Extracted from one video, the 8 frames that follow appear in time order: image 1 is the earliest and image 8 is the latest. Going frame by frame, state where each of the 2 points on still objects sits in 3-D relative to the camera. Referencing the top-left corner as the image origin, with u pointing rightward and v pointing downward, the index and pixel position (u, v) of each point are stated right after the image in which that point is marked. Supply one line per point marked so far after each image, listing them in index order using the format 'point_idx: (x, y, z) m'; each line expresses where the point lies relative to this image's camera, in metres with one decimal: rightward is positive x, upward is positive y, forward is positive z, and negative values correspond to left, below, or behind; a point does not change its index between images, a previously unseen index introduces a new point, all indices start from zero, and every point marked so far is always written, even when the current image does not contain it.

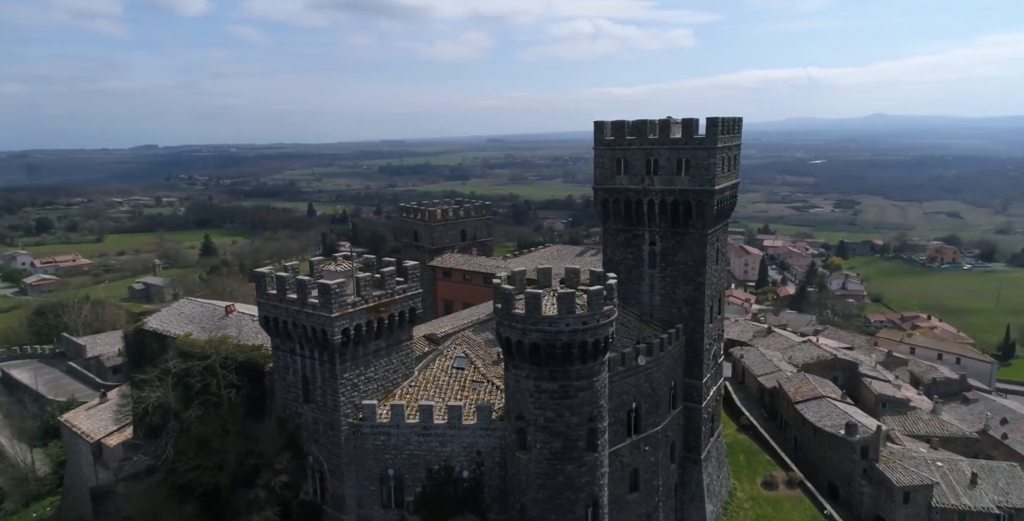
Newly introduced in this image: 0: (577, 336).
0: (+2.0, -2.0, +19.4) m
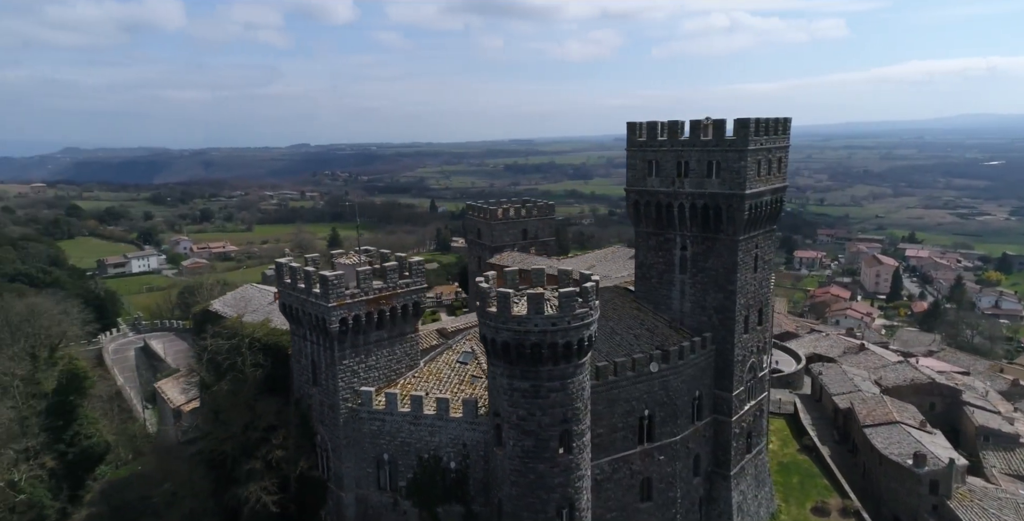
0: (+1.0, -2.1, +19.7) m
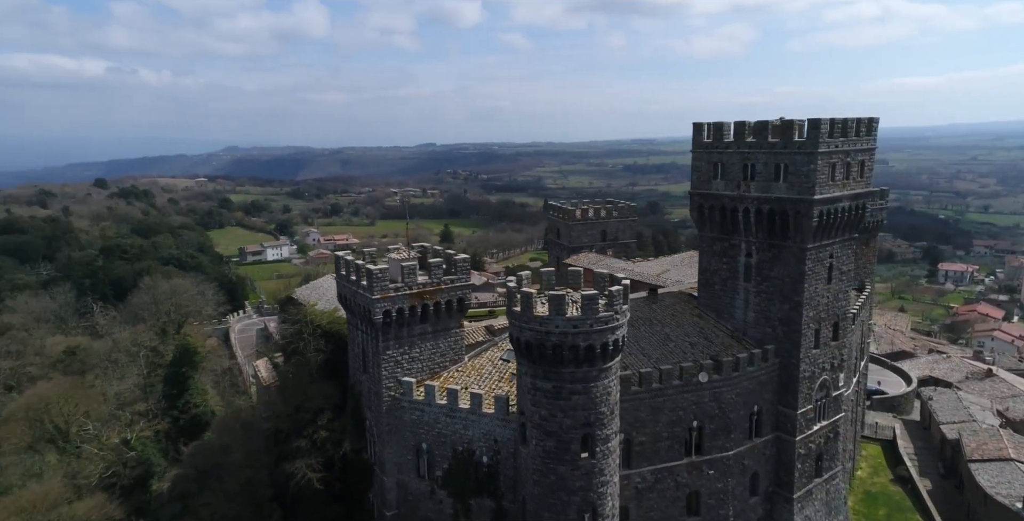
0: (+1.6, -2.2, +19.5) m
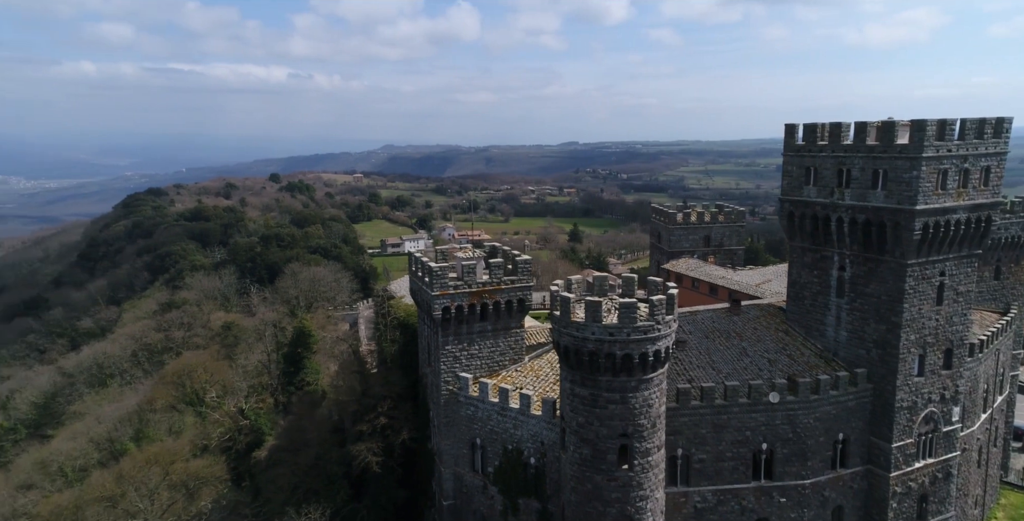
0: (+2.5, -2.3, +19.0) m
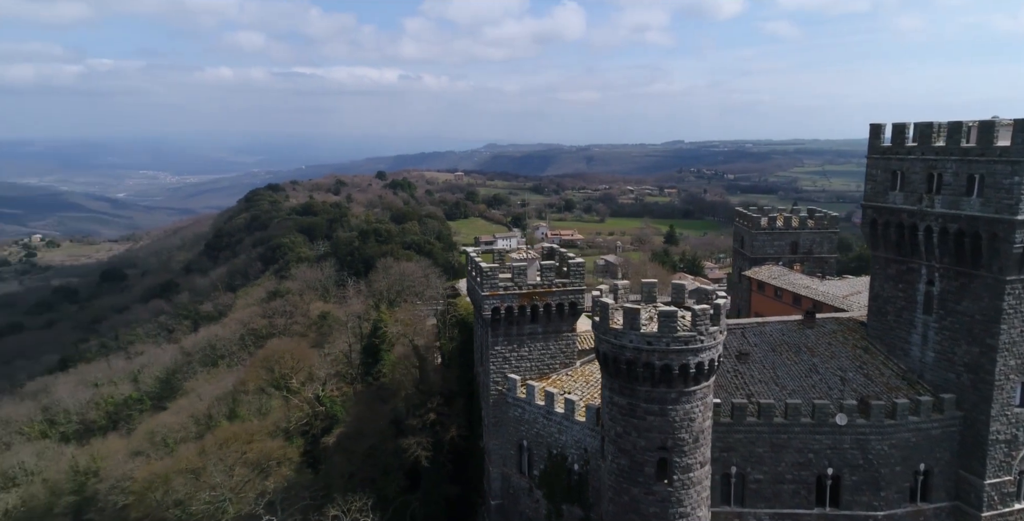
0: (+3.3, -2.4, +18.2) m
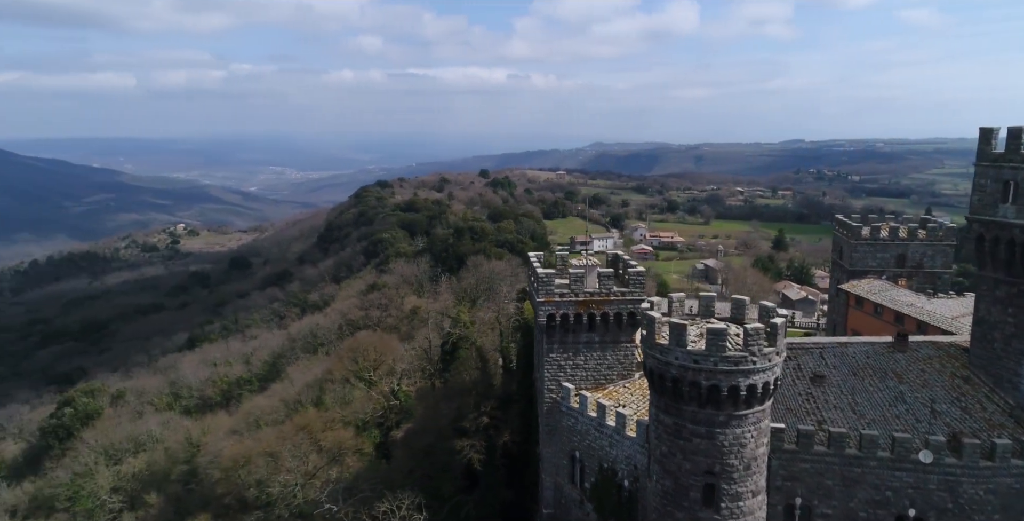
0: (+4.2, -2.7, +17.0) m
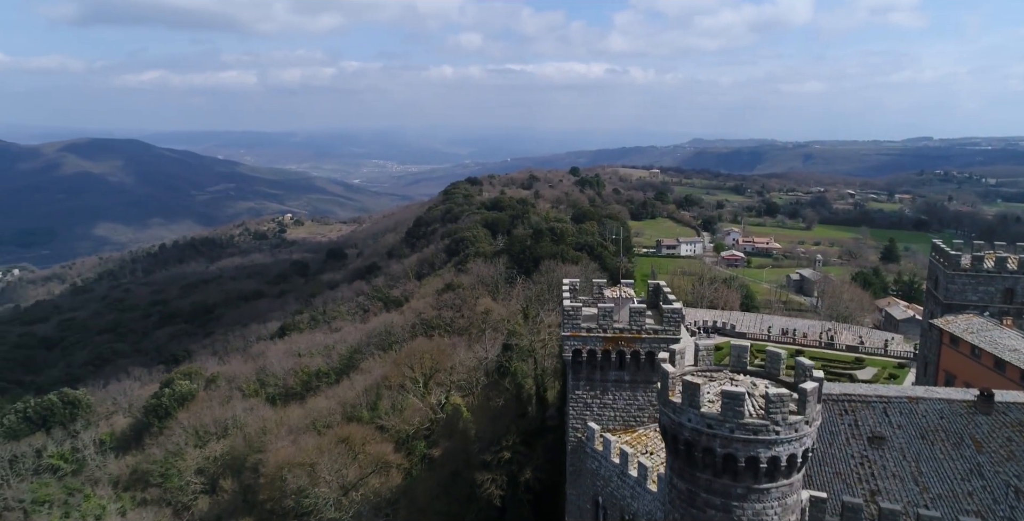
0: (+4.0, -3.8, +15.1) m
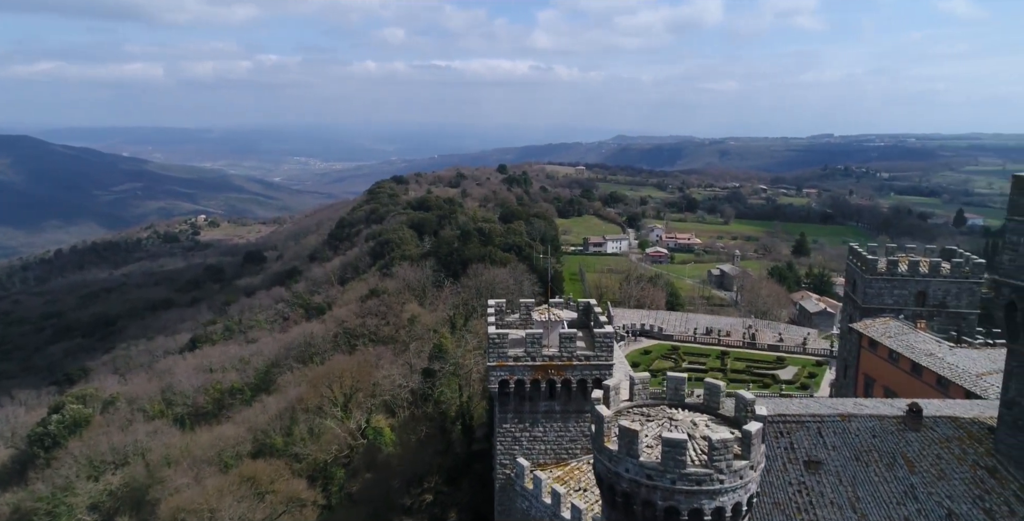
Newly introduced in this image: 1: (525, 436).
0: (+2.5, -4.4, +13.7) m
1: (+0.3, -4.9, +19.9) m
